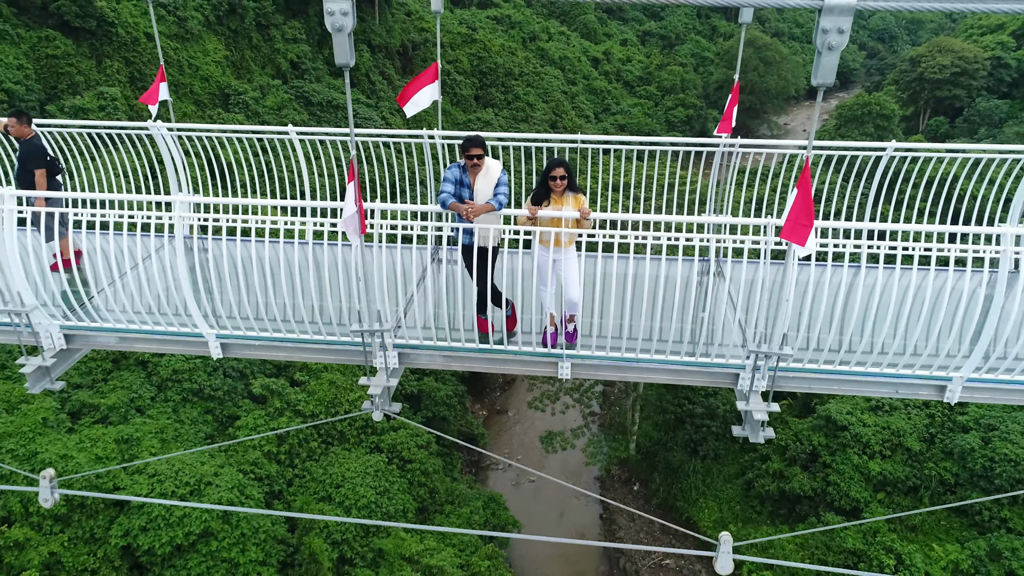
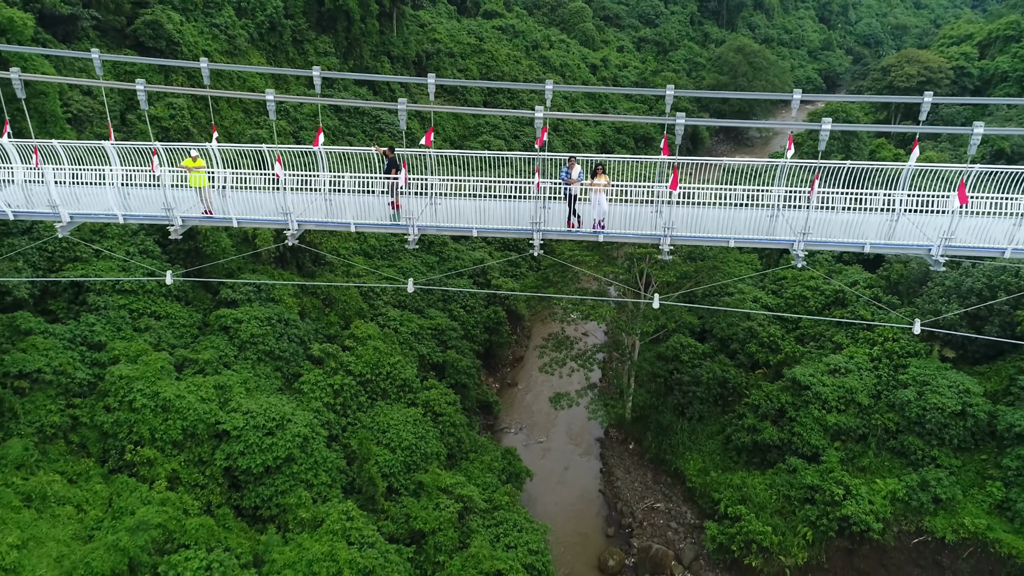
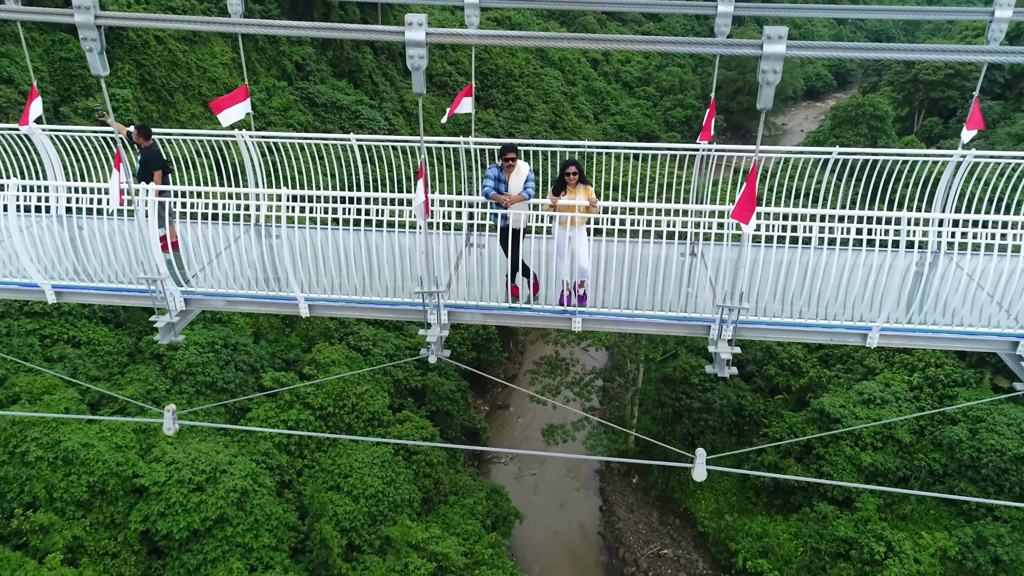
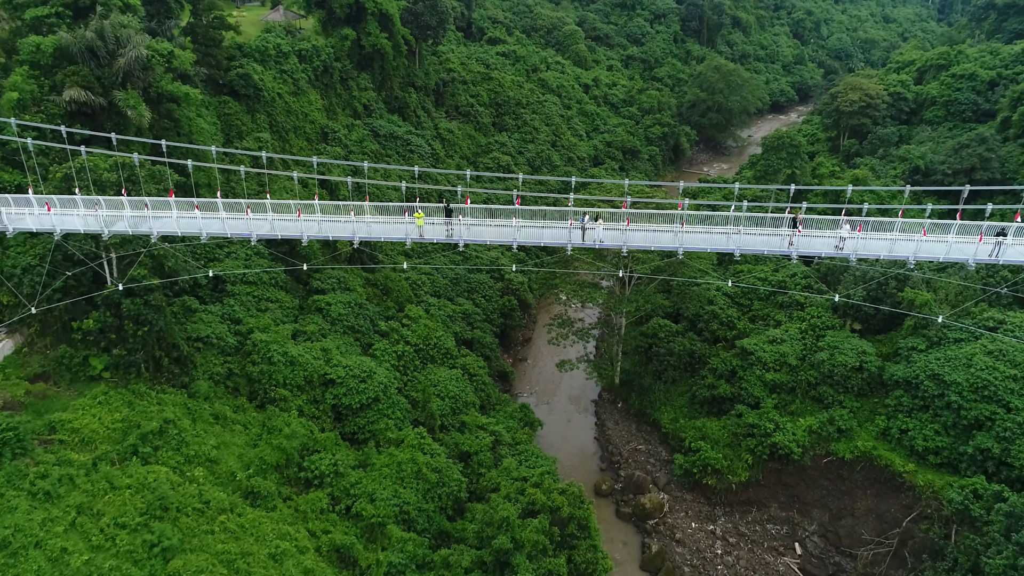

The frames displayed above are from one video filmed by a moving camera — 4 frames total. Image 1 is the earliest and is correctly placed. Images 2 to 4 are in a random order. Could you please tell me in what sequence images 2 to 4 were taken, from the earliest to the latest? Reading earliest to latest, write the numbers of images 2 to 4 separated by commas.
3, 2, 4
